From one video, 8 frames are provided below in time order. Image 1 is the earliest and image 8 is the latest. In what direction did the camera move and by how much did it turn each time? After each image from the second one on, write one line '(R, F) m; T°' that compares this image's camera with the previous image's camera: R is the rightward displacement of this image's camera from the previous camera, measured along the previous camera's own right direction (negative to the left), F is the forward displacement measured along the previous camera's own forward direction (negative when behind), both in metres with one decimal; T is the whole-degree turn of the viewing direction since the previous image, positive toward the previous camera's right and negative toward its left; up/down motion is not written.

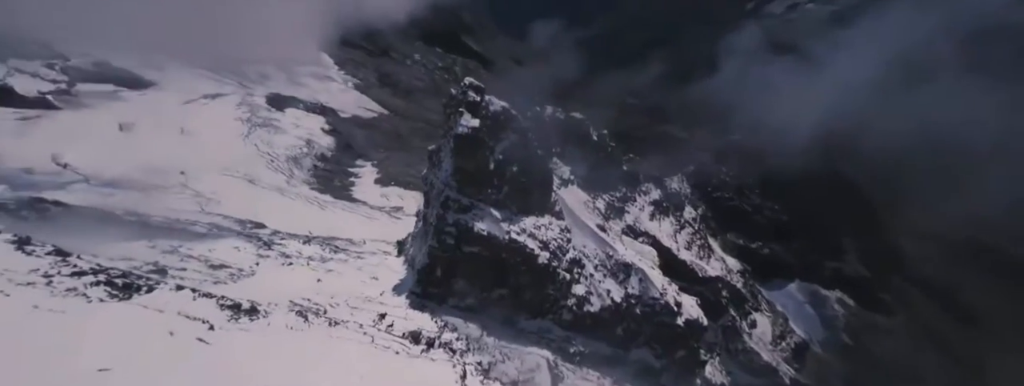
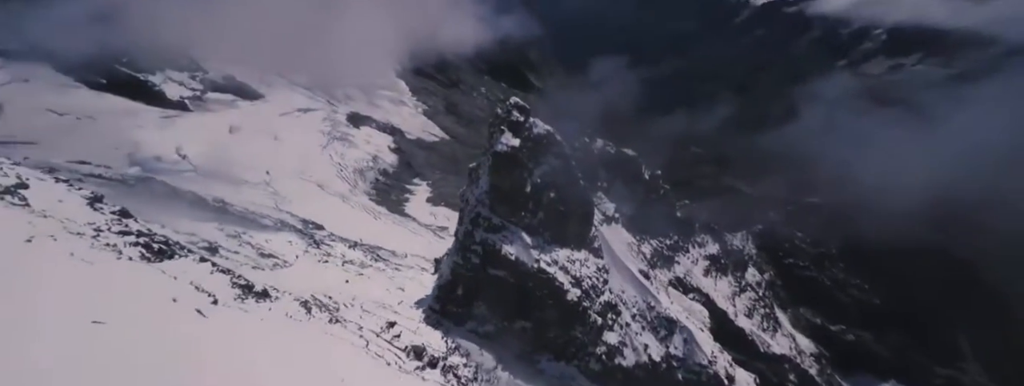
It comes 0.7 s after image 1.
(+2.7, +1.4) m; -9°
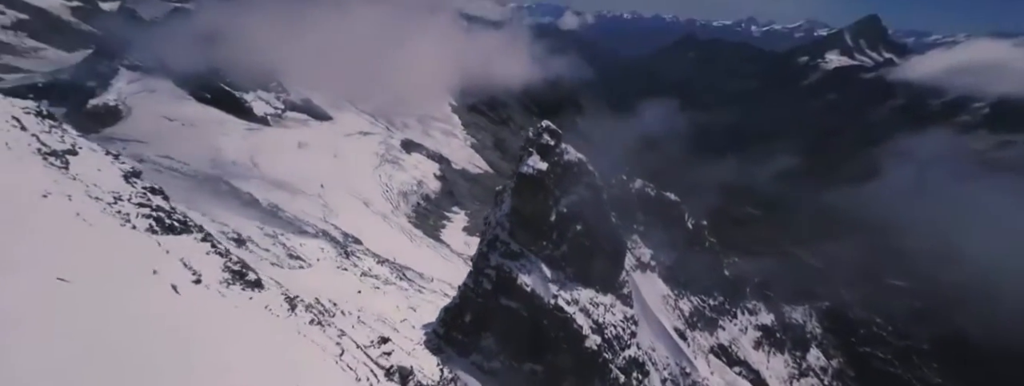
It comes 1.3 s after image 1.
(+2.2, +2.5) m; -7°
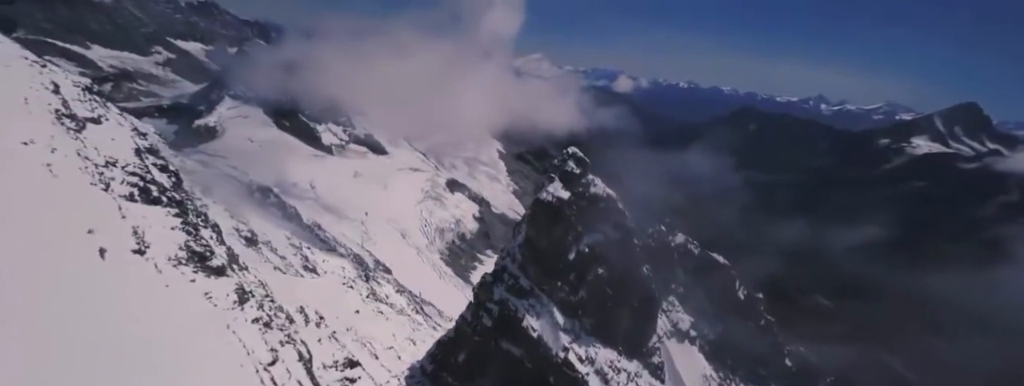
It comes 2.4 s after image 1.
(+1.9, +4.4) m; -7°
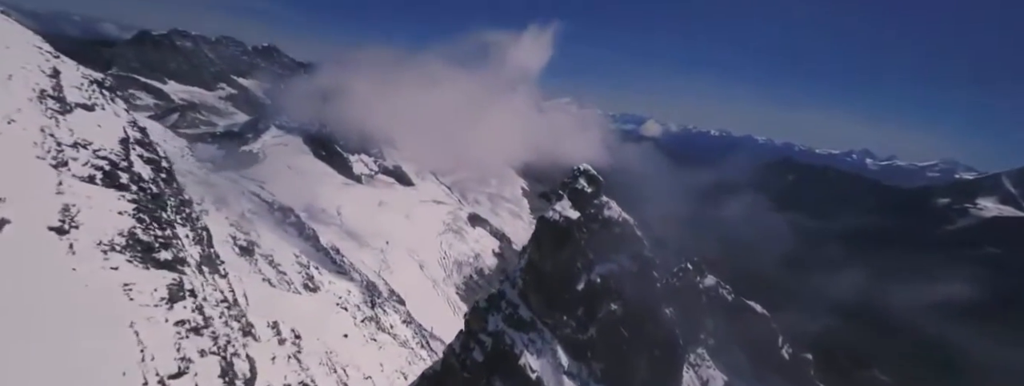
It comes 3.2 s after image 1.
(+1.1, +2.9) m; -4°
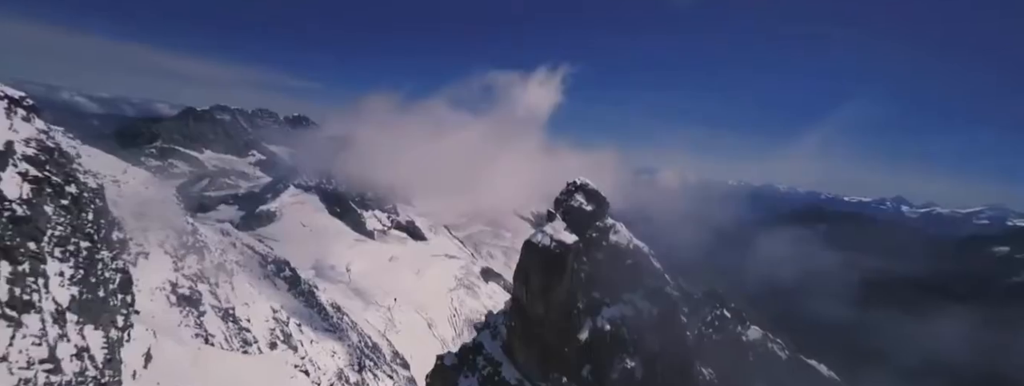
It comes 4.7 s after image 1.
(+1.6, +5.8) m; -2°
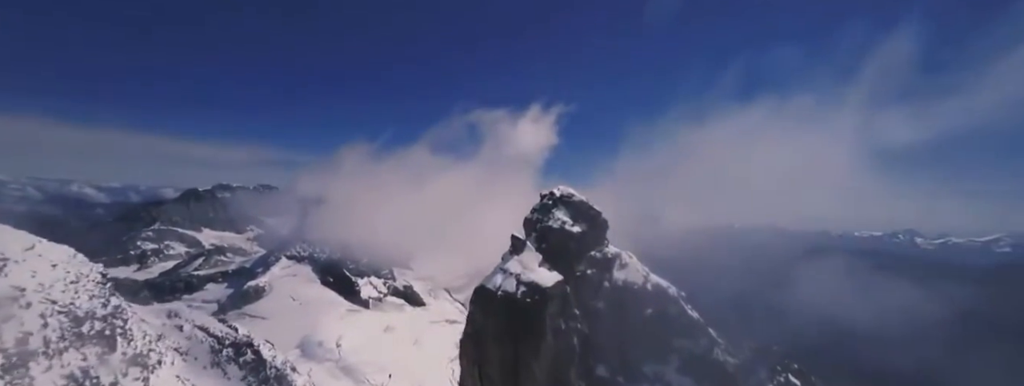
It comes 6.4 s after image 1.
(+1.8, +8.8) m; 0°
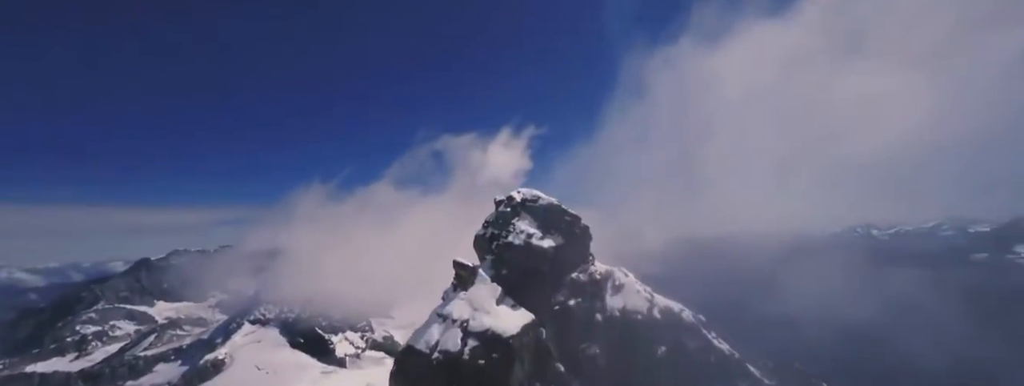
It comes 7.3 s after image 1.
(-2.6, +9.7) m; +4°
